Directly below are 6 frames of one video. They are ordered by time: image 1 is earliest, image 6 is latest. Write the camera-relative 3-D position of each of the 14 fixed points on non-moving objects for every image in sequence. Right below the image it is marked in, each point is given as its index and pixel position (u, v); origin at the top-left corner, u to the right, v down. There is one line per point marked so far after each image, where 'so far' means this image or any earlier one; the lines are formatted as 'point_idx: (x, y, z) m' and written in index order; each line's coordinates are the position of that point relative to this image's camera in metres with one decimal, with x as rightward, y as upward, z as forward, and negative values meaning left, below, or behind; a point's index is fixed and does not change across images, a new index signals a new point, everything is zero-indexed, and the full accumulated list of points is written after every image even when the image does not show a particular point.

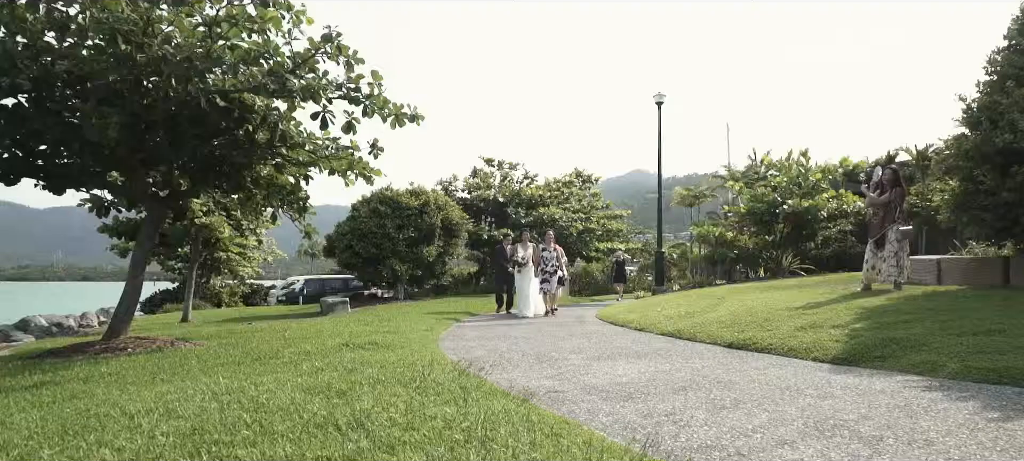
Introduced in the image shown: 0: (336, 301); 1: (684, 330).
0: (-4.5, -1.8, +17.2) m
1: (+2.5, -1.4, +9.7) m
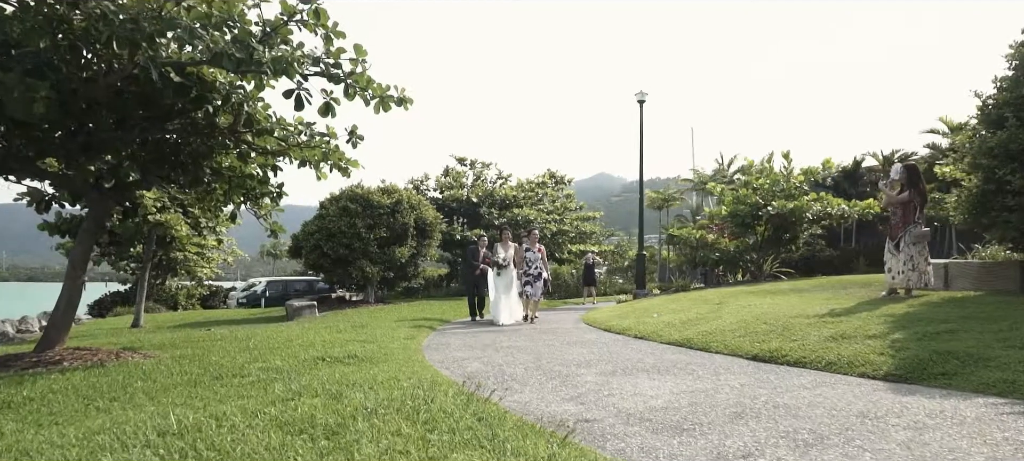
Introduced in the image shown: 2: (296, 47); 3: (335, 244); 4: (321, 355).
0: (-4.9, -1.8, +16.0) m
1: (+2.4, -1.4, +8.9) m
2: (-2.1, +1.7, +6.5) m
3: (-5.0, -0.4, +19.4) m
4: (-2.0, -1.3, +7.1) m
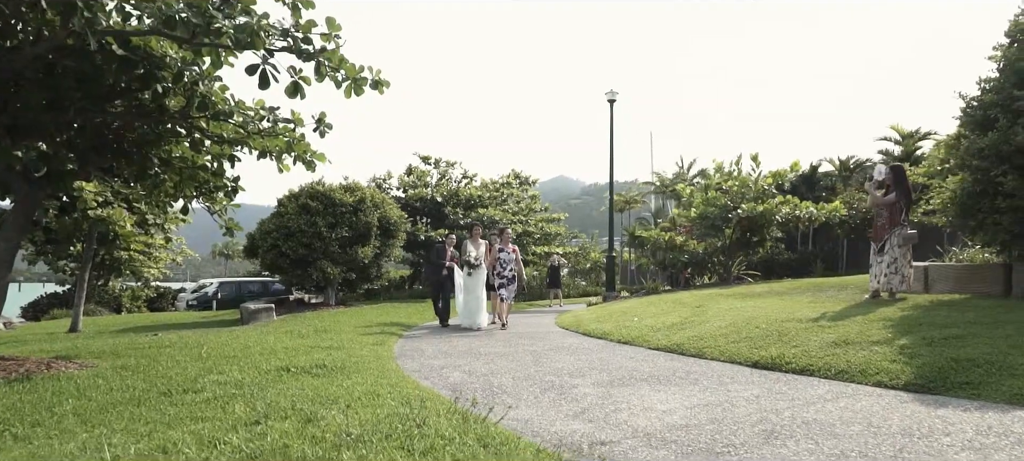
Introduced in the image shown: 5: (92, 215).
0: (-5.6, -1.7, +15.1) m
1: (+2.1, -1.4, +8.4) m
2: (-2.1, +1.8, +5.7) m
3: (-5.9, -0.4, +18.4) m
4: (-2.1, -1.2, +6.3) m
5: (-5.9, +0.2, +9.5) m
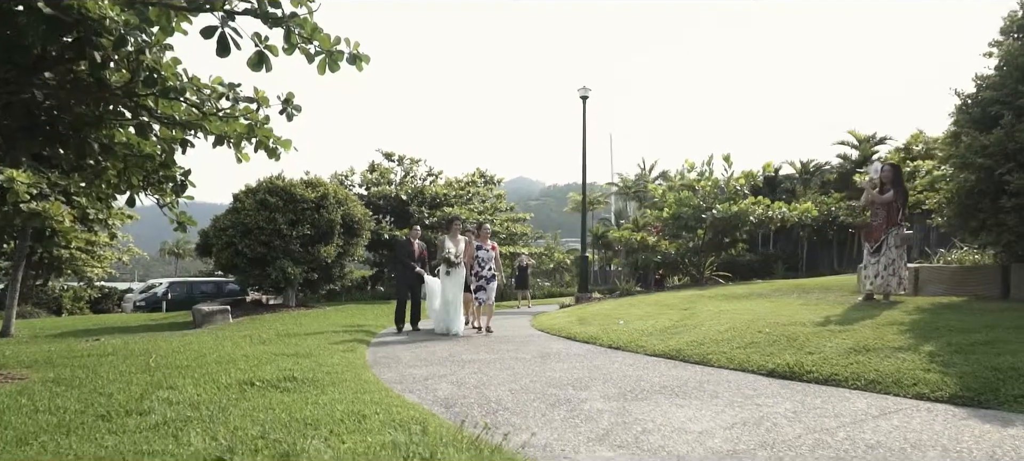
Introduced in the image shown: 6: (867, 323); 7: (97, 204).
0: (-6.2, -1.6, +14.0) m
1: (+2.0, -1.4, +7.8) m
2: (-2.1, +1.9, +4.9) m
3: (-6.6, -0.3, +17.3) m
4: (-2.1, -1.2, +5.5) m
5: (-6.1, +0.3, +8.4) m
6: (+4.1, -1.1, +7.8) m
7: (-5.4, +0.4, +8.9) m
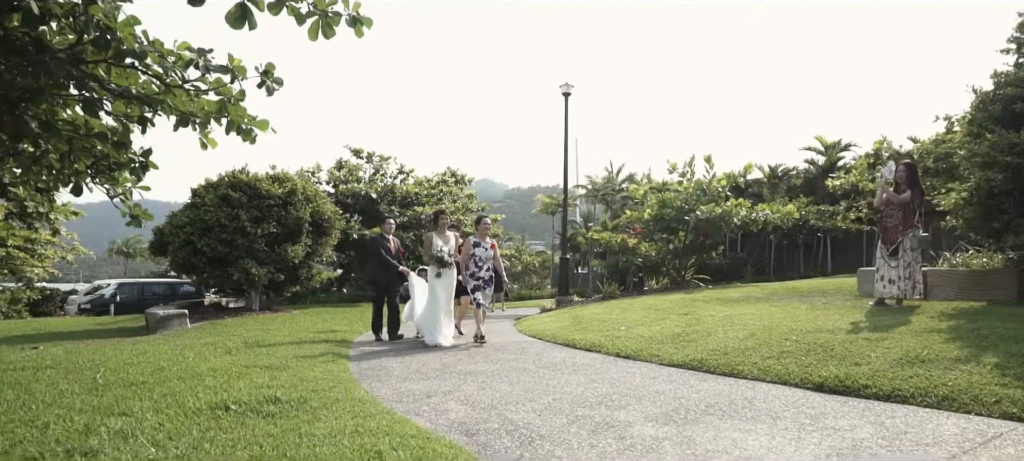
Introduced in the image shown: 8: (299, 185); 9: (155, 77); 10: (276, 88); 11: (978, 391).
0: (-6.5, -1.6, +12.8) m
1: (+2.0, -1.3, +7.1) m
2: (-1.8, +1.9, +4.0) m
3: (-7.1, -0.2, +16.1) m
4: (-1.9, -1.1, +4.5) m
5: (-6.0, +0.4, +7.2) m
6: (+4.1, -1.0, +7.2) m
7: (-5.4, +0.5, +7.8) m
8: (-5.4, +1.2, +17.4) m
9: (-2.9, +1.3, +5.6) m
10: (-1.9, +1.2, +5.6) m
11: (+3.4, -1.2, +4.9) m
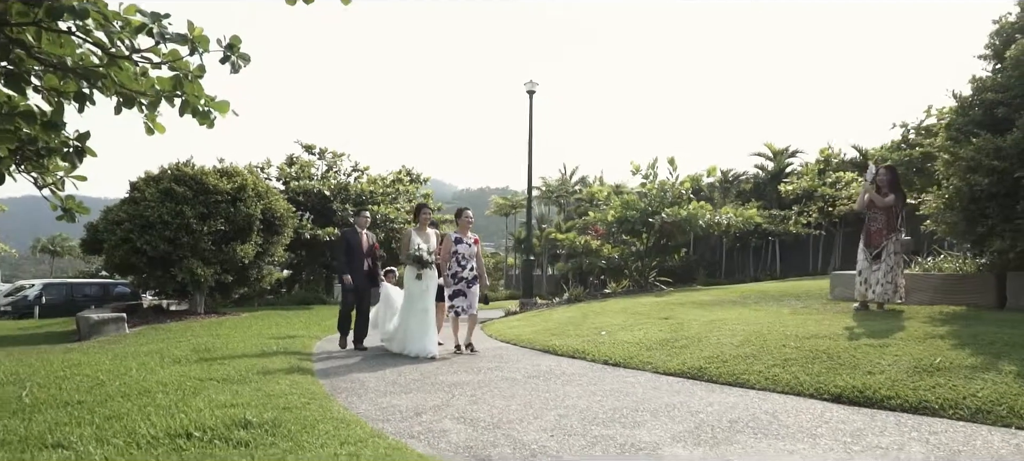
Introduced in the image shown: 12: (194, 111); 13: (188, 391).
0: (-7.0, -1.5, +11.7) m
1: (+1.9, -1.3, +6.7) m
2: (-1.7, +2.0, +3.3) m
3: (-7.9, -0.1, +14.9) m
4: (-1.9, -1.1, +3.8) m
5: (-6.1, +0.5, +6.2) m
6: (+4.0, -1.1, +6.9) m
7: (-5.6, +0.5, +6.8) m
8: (-6.3, +1.2, +16.4) m
9: (-2.9, +1.3, +4.8) m
10: (-1.9, +1.3, +4.9) m
11: (+3.4, -1.2, +4.6) m
12: (-2.4, +1.0, +5.3) m
13: (-2.5, -1.2, +5.1) m
